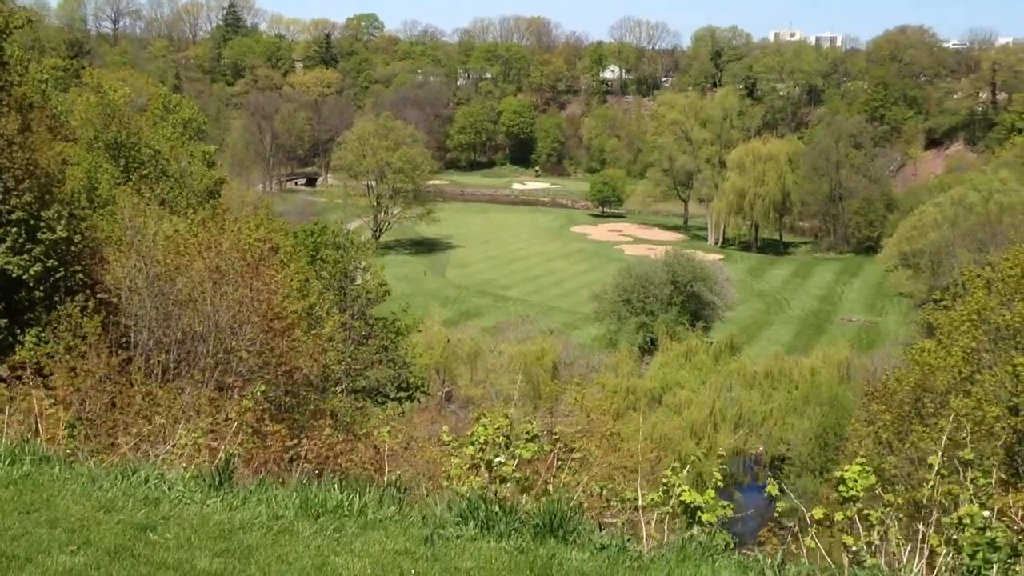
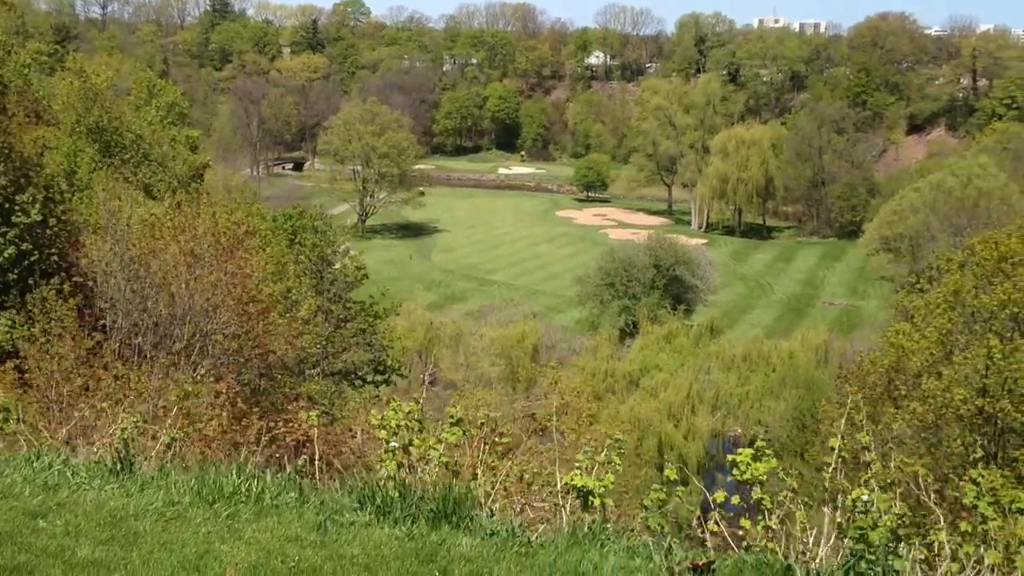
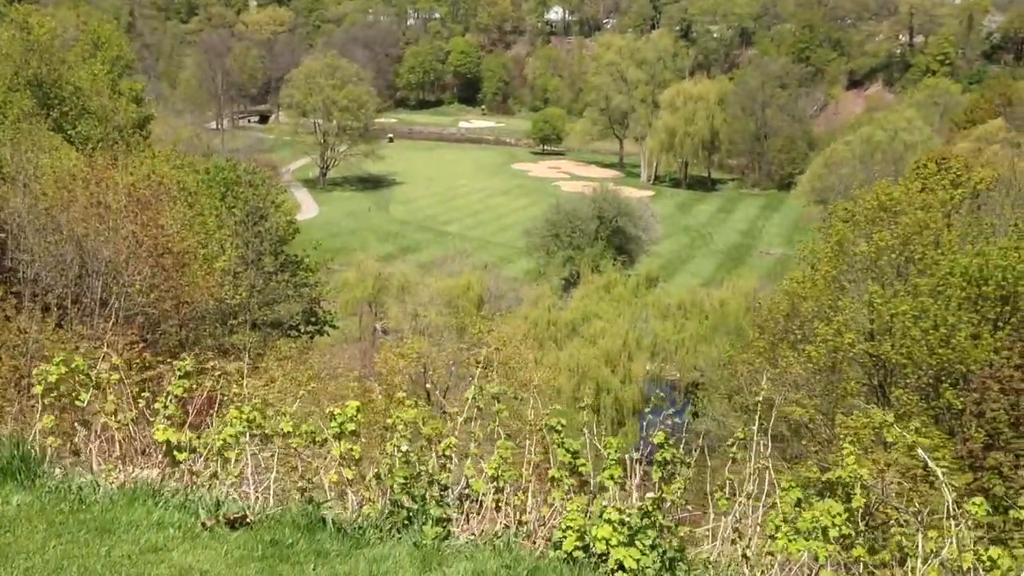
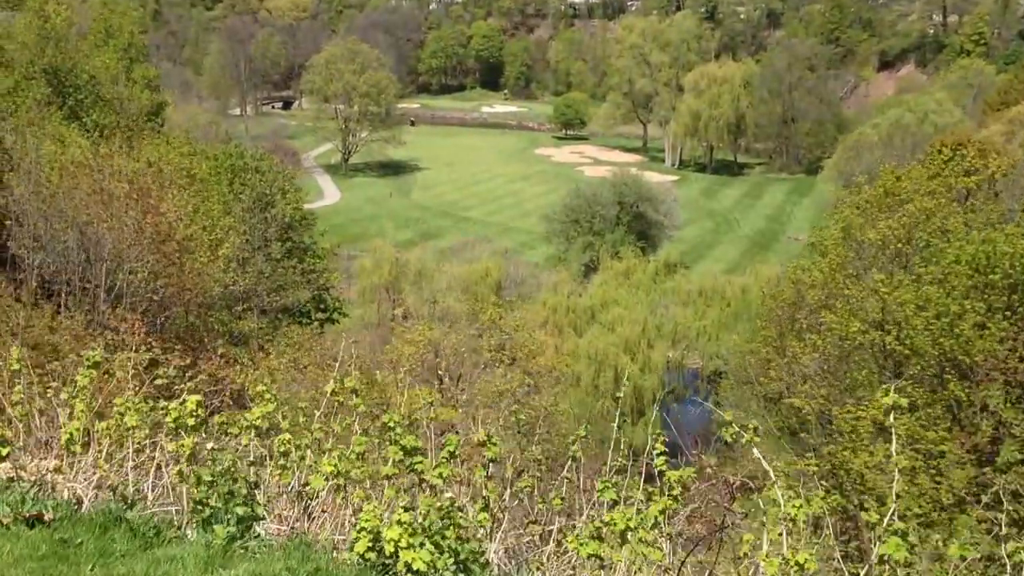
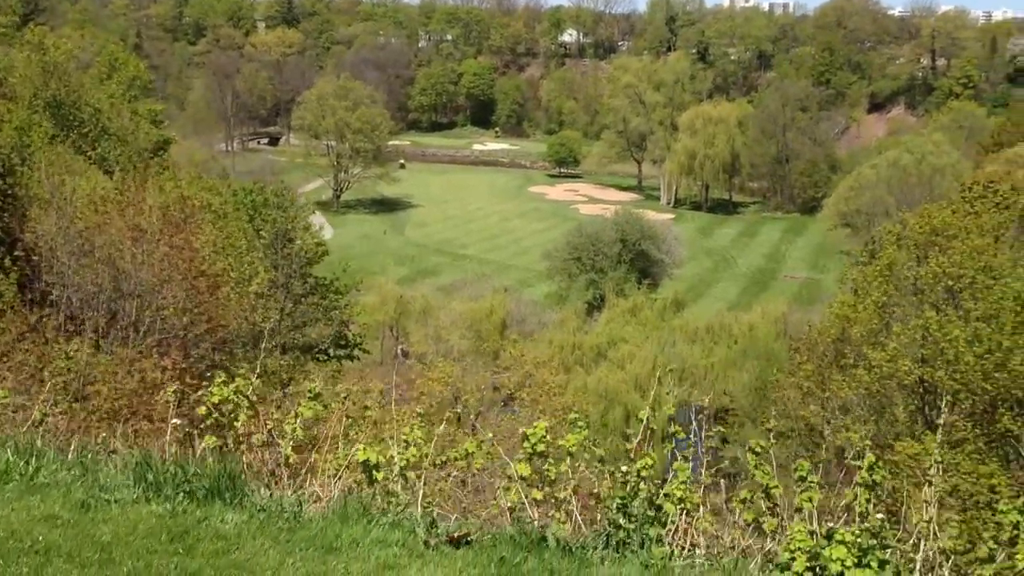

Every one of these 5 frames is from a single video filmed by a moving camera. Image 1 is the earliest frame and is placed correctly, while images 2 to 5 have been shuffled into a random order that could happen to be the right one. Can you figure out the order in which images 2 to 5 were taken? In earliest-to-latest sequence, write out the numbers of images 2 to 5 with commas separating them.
2, 5, 3, 4
